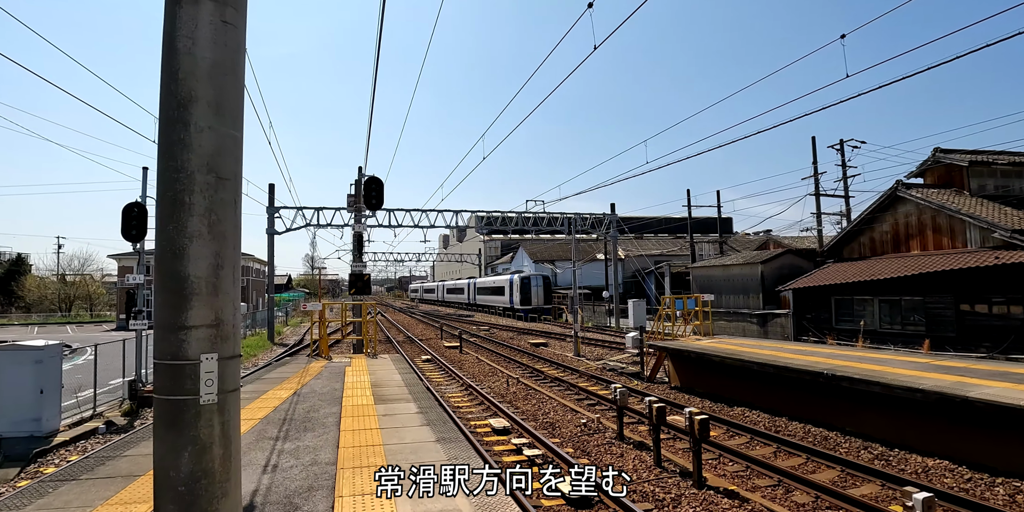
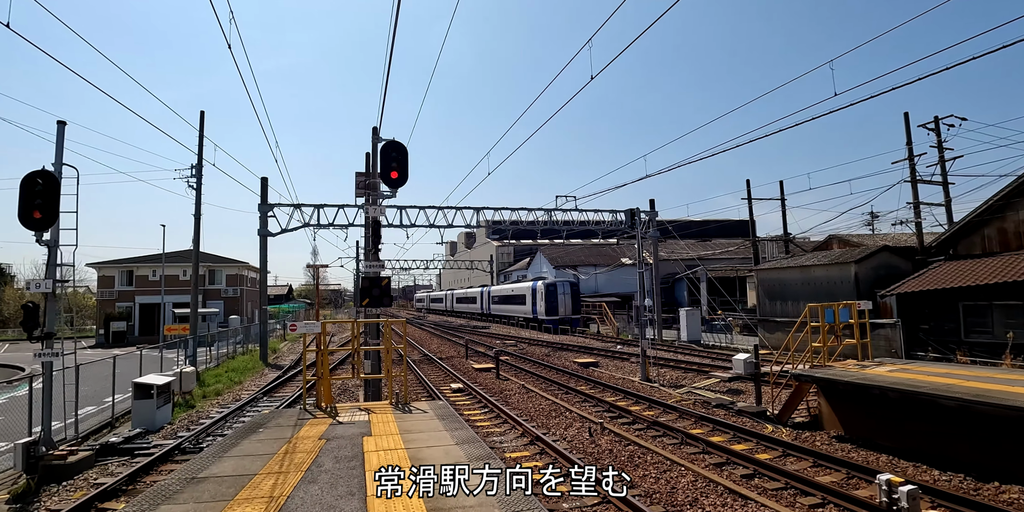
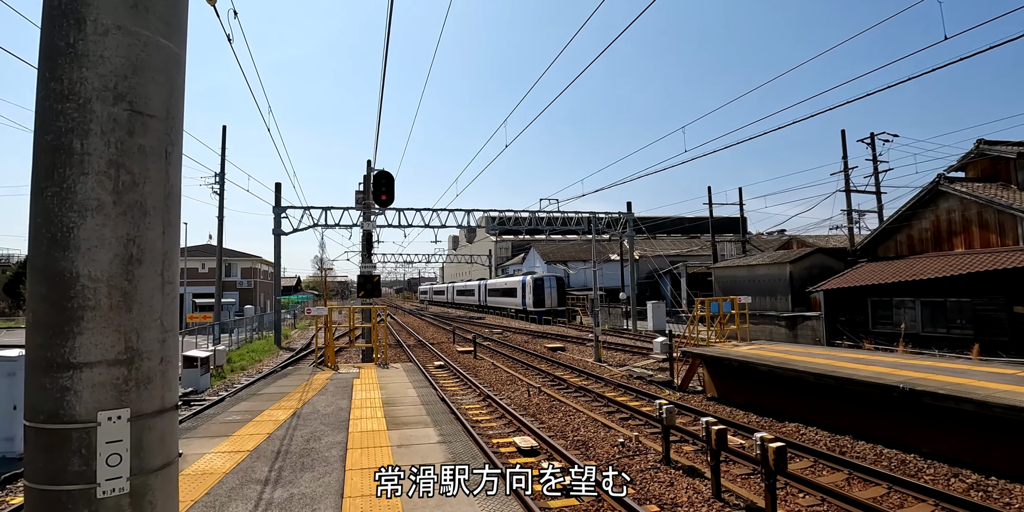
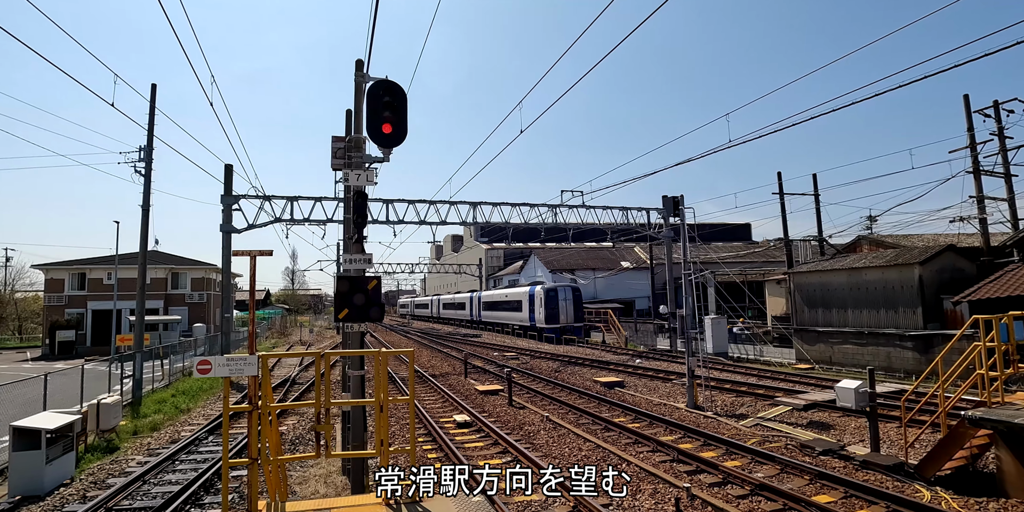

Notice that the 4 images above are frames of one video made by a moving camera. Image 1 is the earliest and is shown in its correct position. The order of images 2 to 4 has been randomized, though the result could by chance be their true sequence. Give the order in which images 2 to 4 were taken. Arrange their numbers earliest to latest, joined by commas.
3, 2, 4
